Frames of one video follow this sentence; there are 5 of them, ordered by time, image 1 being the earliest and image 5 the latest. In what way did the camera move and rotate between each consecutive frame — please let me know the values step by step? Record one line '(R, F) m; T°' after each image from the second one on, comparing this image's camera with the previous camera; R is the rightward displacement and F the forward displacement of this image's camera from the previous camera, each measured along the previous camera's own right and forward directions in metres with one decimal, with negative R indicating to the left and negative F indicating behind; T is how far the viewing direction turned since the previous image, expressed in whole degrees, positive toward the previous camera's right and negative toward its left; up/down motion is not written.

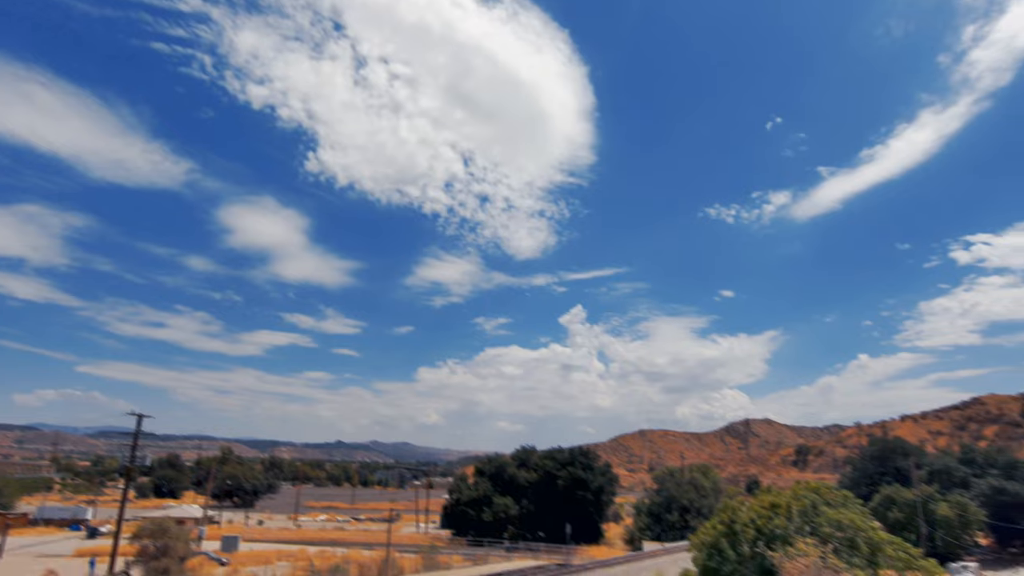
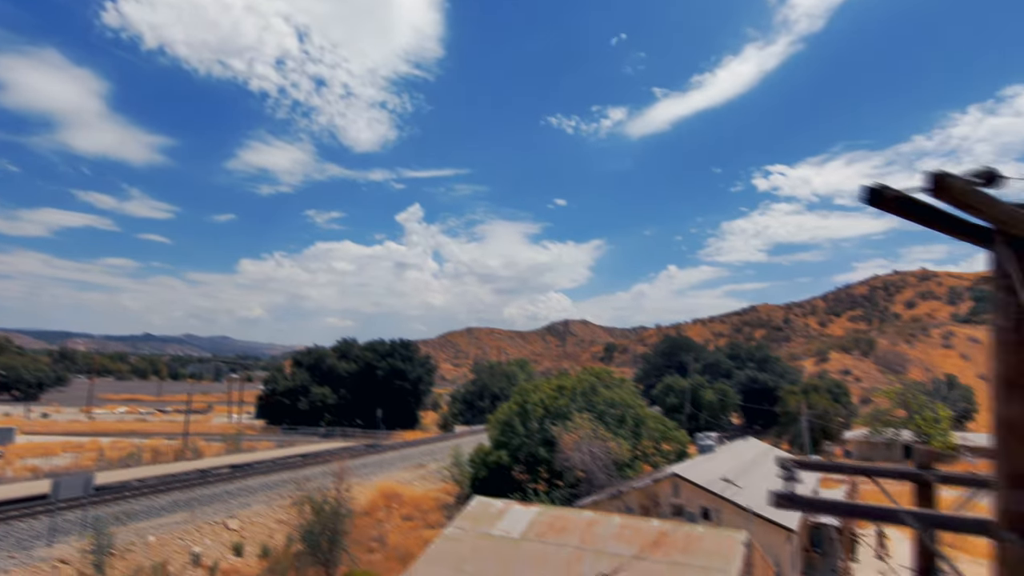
(+1.0, -0.5) m; +15°
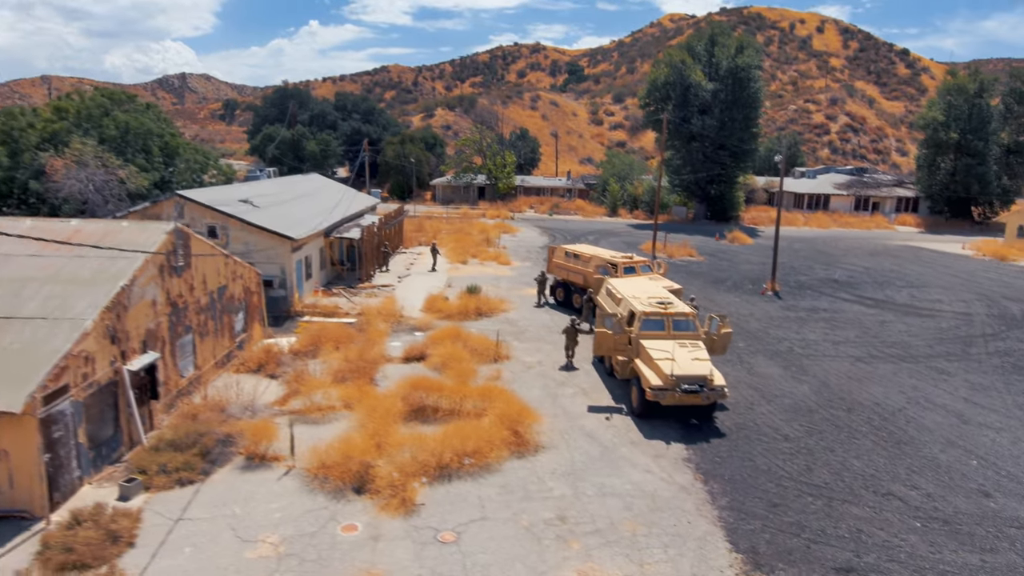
(+4.2, -0.7) m; +31°
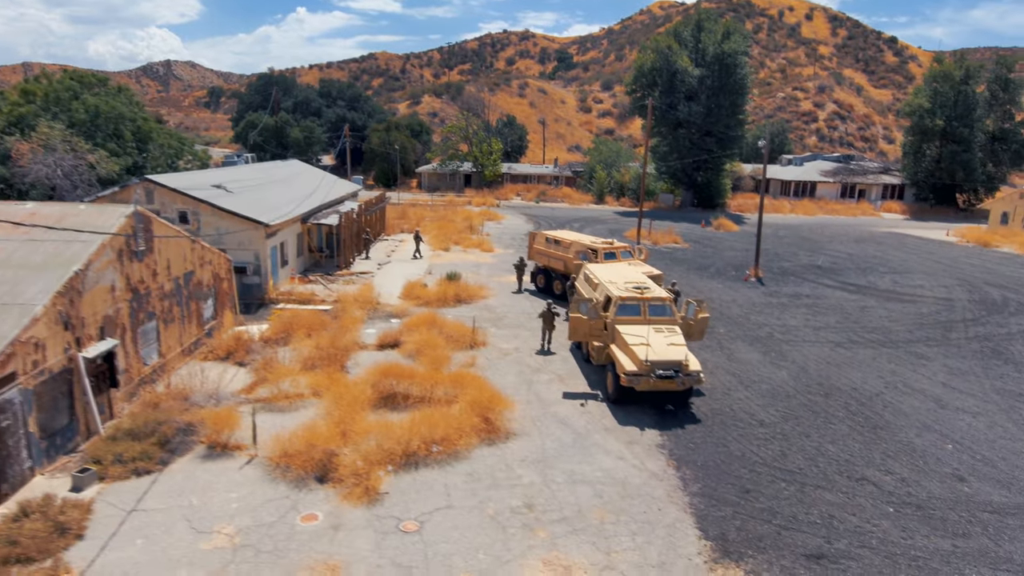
(+0.4, +0.3) m; +1°
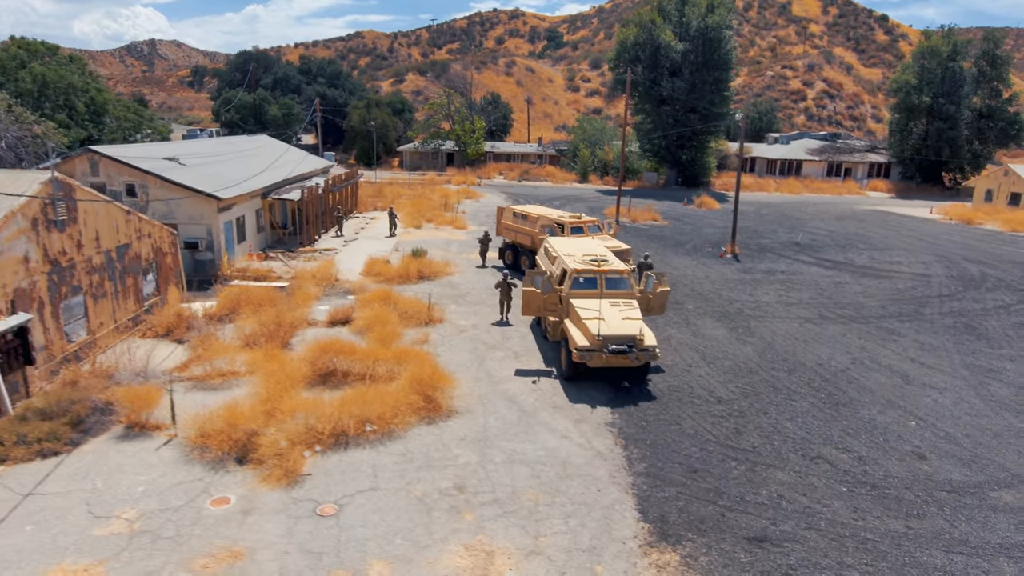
(+0.9, +0.6) m; +1°
